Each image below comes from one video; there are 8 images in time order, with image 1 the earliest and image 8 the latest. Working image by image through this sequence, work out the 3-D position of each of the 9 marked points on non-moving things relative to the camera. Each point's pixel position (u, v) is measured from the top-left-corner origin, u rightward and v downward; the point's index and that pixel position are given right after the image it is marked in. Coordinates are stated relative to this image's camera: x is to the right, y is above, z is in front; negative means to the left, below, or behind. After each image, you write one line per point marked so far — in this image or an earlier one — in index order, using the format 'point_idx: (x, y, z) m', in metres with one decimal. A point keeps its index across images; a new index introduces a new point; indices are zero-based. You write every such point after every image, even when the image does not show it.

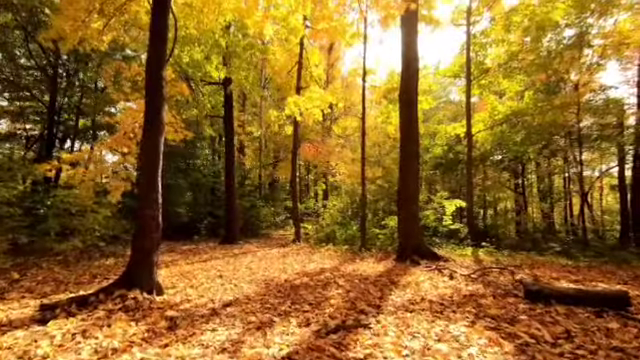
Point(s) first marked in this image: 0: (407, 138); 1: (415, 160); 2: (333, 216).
0: (+3.0, +1.4, +11.3) m
1: (+3.2, +0.7, +11.2) m
2: (+0.7, -2.0, +17.8) m
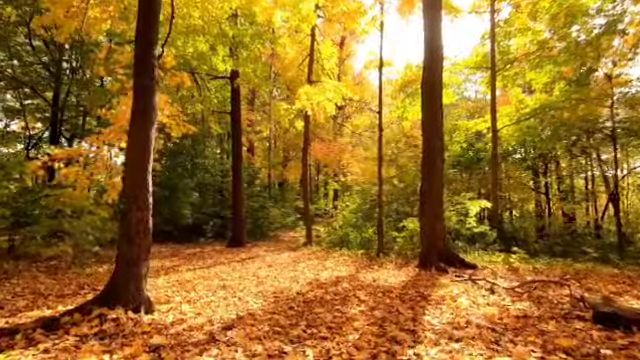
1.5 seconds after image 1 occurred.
0: (+3.4, +1.5, +10.2) m
1: (+3.7, +0.7, +10.1) m
2: (+1.3, -2.0, +16.7) m
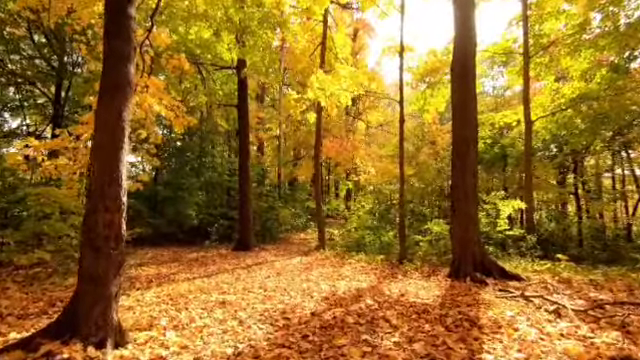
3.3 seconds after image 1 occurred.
0: (+3.8, +1.6, +8.9) m
1: (+4.1, +0.8, +8.8) m
2: (+2.0, -1.9, +15.5) m
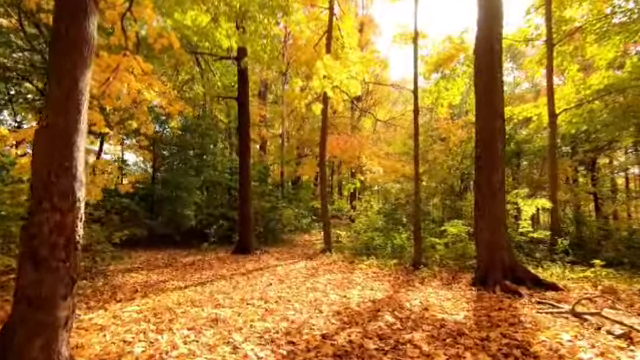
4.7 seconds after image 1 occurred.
0: (+4.0, +1.7, +7.9) m
1: (+4.3, +0.9, +7.8) m
2: (+2.2, -1.8, +14.5) m
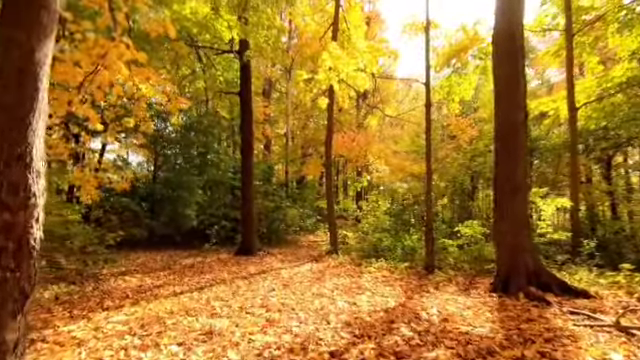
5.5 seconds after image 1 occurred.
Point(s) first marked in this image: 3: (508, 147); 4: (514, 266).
0: (+4.2, +1.7, +7.3) m
1: (+4.4, +1.0, +7.2) m
2: (+2.5, -1.7, +13.9) m
3: (+4.1, +0.7, +7.2) m
4: (+4.1, -1.8, +6.9) m
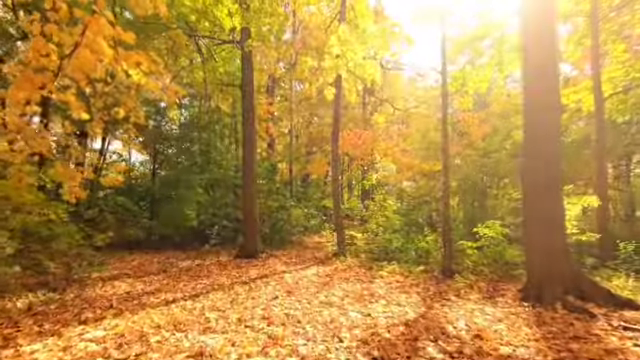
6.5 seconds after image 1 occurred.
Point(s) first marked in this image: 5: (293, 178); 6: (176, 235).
0: (+4.3, +1.8, +6.5) m
1: (+4.6, +1.1, +6.4) m
2: (+2.7, -1.6, +13.1) m
3: (+4.2, +0.8, +6.4) m
4: (+4.2, -1.7, +6.1) m
5: (-1.6, +0.1, +19.8) m
6: (-6.1, -2.3, +13.9) m
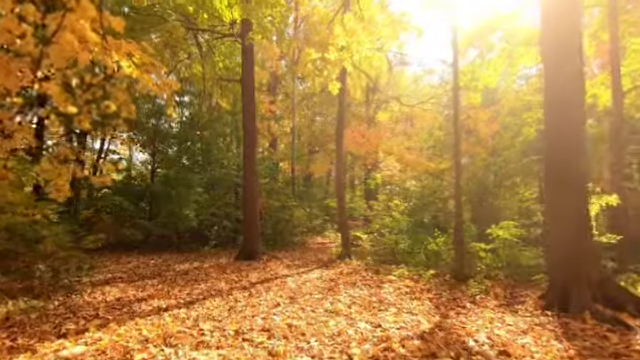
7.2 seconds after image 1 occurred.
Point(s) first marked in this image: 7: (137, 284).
0: (+4.4, +1.9, +6.0) m
1: (+4.7, +1.1, +5.9) m
2: (+2.8, -1.6, +12.6) m
3: (+4.3, +0.9, +5.9) m
4: (+4.3, -1.7, +5.6) m
5: (-1.4, +0.2, +19.3) m
6: (-6.0, -2.3, +13.5) m
7: (-4.1, -2.3, +7.4) m
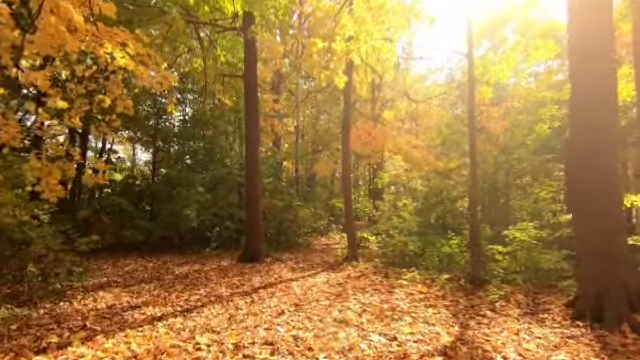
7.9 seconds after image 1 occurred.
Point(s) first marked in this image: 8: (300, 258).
0: (+4.5, +1.9, +5.4) m
1: (+4.8, +1.2, +5.4) m
2: (+3.0, -1.5, +12.1) m
3: (+4.4, +0.9, +5.4) m
4: (+4.4, -1.6, +5.0) m
5: (-1.2, +0.2, +18.9) m
6: (-5.7, -2.2, +13.1) m
7: (-3.9, -2.3, +6.9) m
8: (-0.7, -2.8, +11.7) m
